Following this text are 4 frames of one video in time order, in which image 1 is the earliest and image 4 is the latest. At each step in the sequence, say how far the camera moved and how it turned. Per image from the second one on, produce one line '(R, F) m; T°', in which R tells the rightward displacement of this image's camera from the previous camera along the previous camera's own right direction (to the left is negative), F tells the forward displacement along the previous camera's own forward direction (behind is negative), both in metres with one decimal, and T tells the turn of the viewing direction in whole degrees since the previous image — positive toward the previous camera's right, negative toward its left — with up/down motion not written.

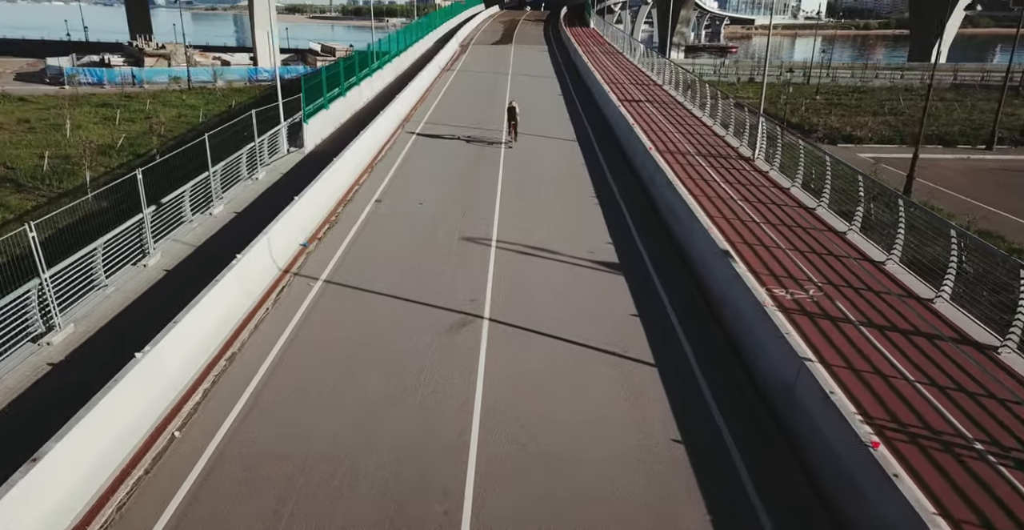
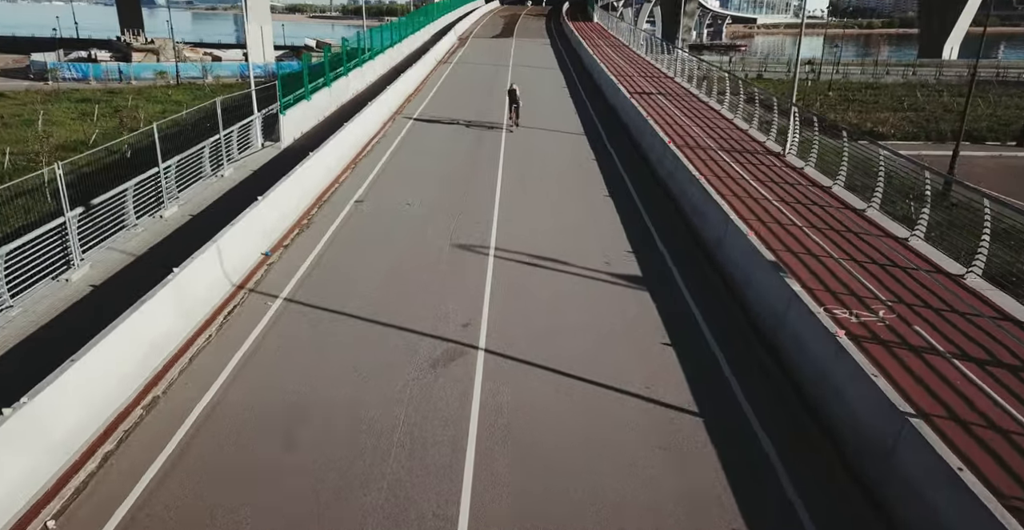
(0.0, +2.3) m; 0°
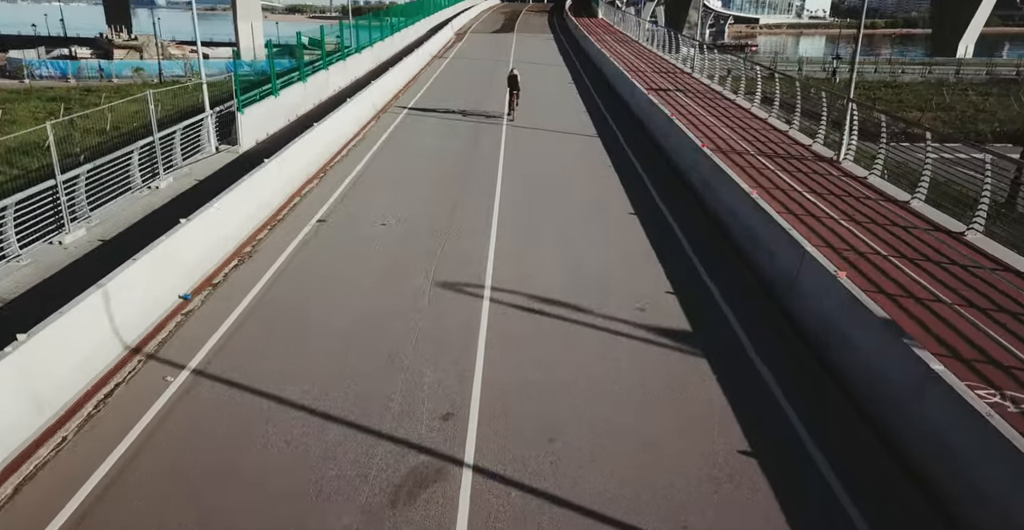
(0.0, +3.2) m; 0°
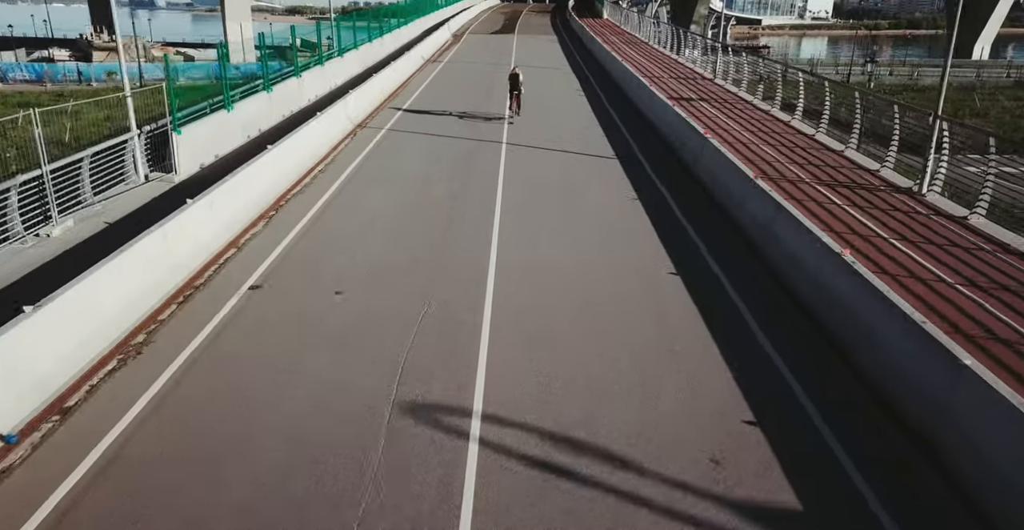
(0.0, +3.3) m; 0°
